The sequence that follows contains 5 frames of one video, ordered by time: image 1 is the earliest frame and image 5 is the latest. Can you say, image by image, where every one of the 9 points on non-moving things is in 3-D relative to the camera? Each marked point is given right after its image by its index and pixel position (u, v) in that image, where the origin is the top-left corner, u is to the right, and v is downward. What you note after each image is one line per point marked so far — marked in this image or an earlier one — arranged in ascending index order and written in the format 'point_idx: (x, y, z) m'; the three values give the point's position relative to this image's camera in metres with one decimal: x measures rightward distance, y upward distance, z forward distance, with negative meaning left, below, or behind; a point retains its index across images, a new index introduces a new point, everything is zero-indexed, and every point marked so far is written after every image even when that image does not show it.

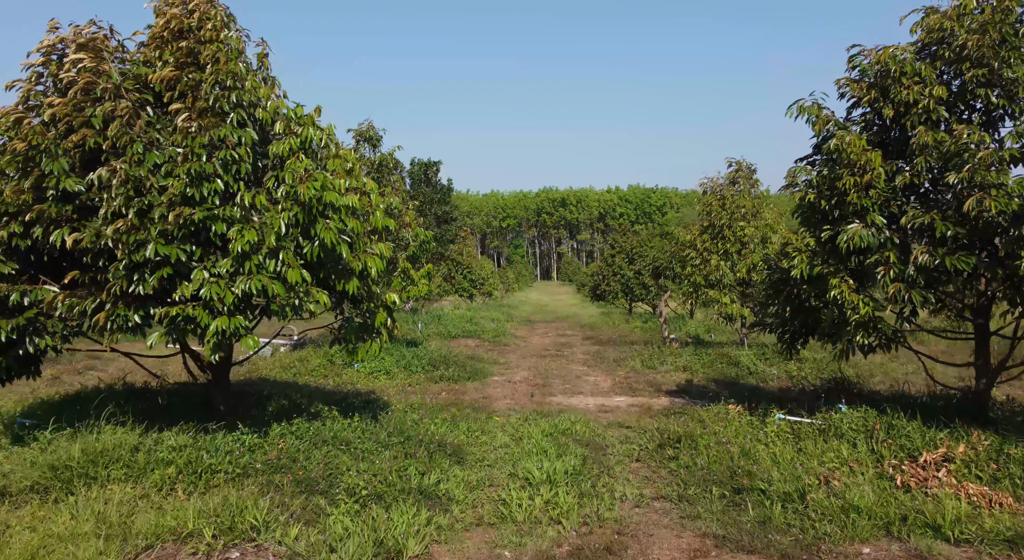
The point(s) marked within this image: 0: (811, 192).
0: (+3.7, +1.1, +9.1) m
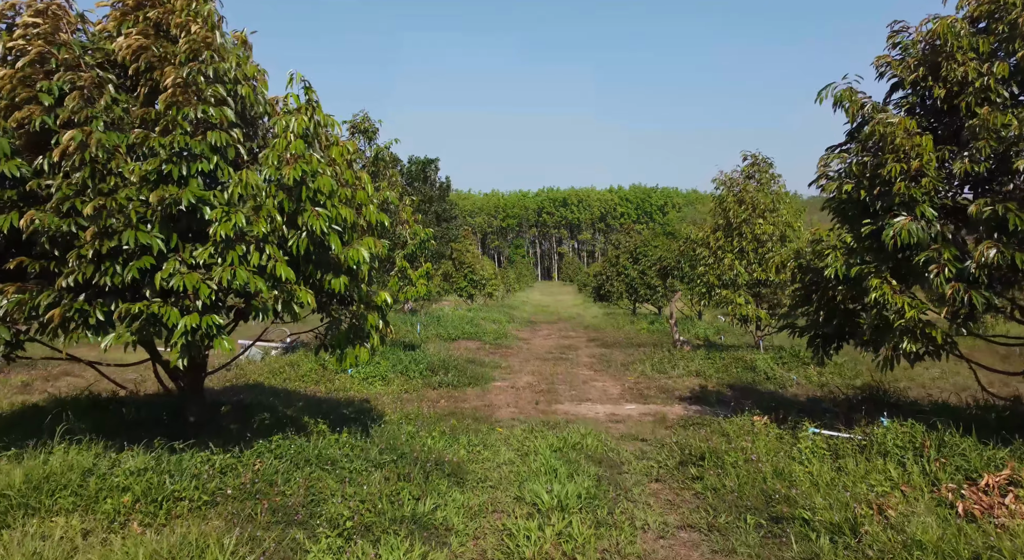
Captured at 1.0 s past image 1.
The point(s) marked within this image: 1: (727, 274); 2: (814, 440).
0: (+3.7, +1.1, +8.2) m
1: (+4.8, +0.1, +16.3) m
2: (+3.3, -1.8, +8.1) m
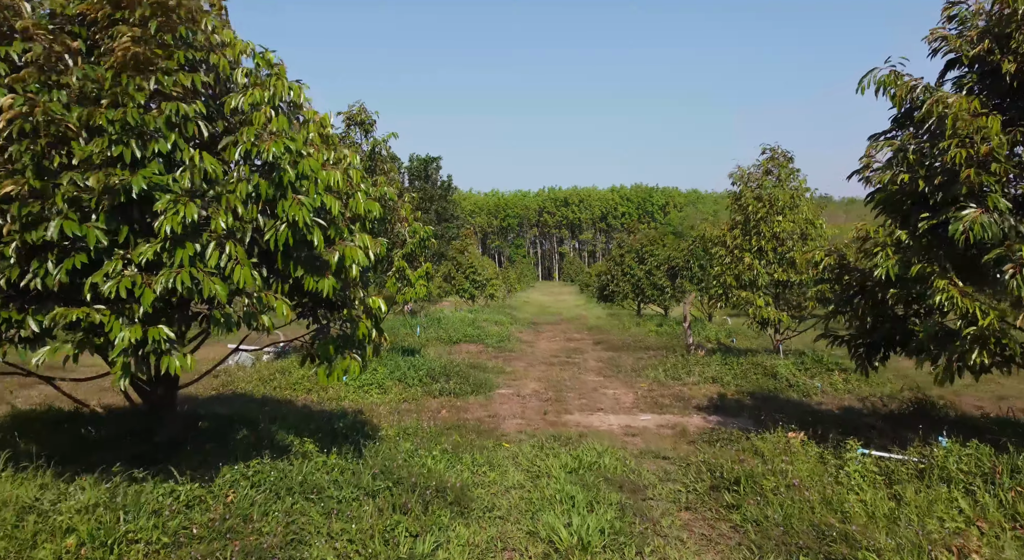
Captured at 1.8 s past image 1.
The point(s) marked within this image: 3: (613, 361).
0: (+3.9, +1.1, +7.3) m
1: (+4.9, +0.1, +15.4) m
2: (+3.4, -1.8, +7.2) m
3: (+2.7, -2.1, +19.4) m
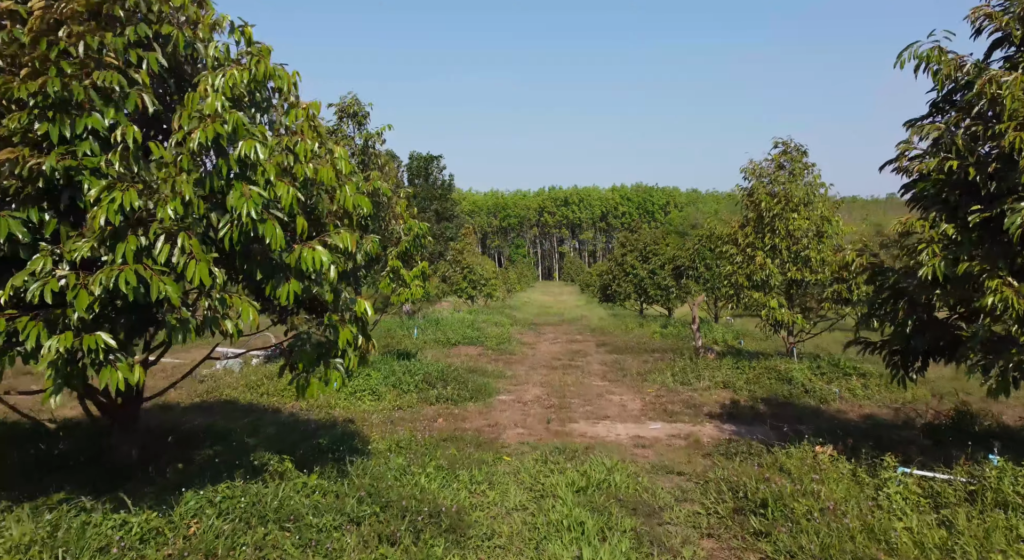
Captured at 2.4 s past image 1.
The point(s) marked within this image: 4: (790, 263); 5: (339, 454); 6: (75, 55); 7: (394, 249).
0: (+3.9, +1.1, +6.5) m
1: (+4.9, +0.1, +14.7) m
2: (+3.5, -1.8, +6.5) m
3: (+2.7, -2.1, +18.7) m
4: (+5.5, +0.3, +14.6) m
5: (-1.8, -1.8, +7.5) m
6: (-2.8, +1.5, +4.8) m
7: (-2.2, +0.6, +13.6) m
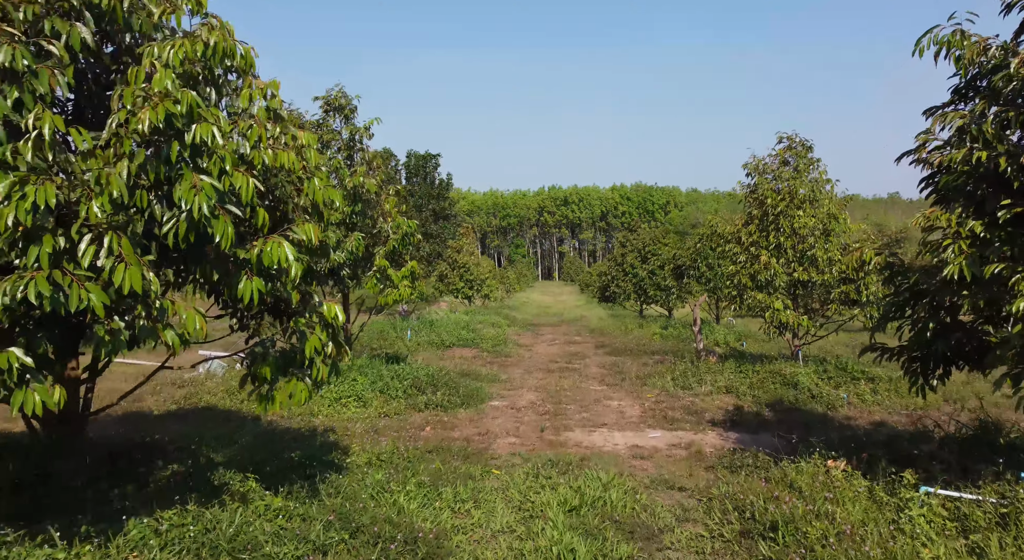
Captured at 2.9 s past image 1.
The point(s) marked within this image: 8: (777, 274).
0: (+3.7, +1.1, +5.9) m
1: (+4.8, +0.1, +14.1) m
2: (+3.3, -1.8, +5.9) m
3: (+2.6, -2.1, +18.1) m
4: (+5.4, +0.3, +14.0) m
5: (-1.9, -1.8, +6.9) m
6: (-2.9, +1.4, +4.3) m
7: (-2.3, +0.6, +13.0) m
8: (+5.1, +0.1, +14.0) m
